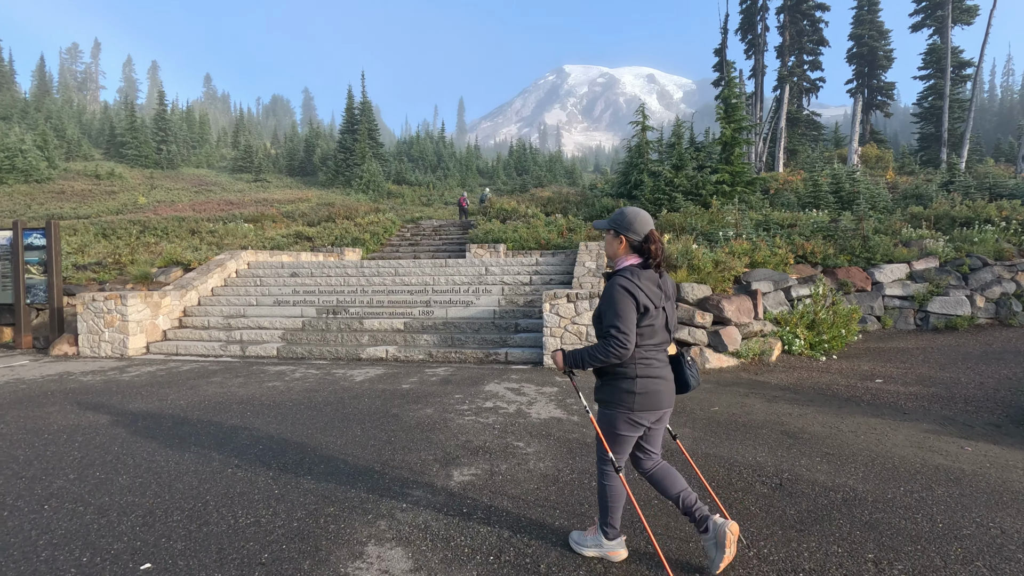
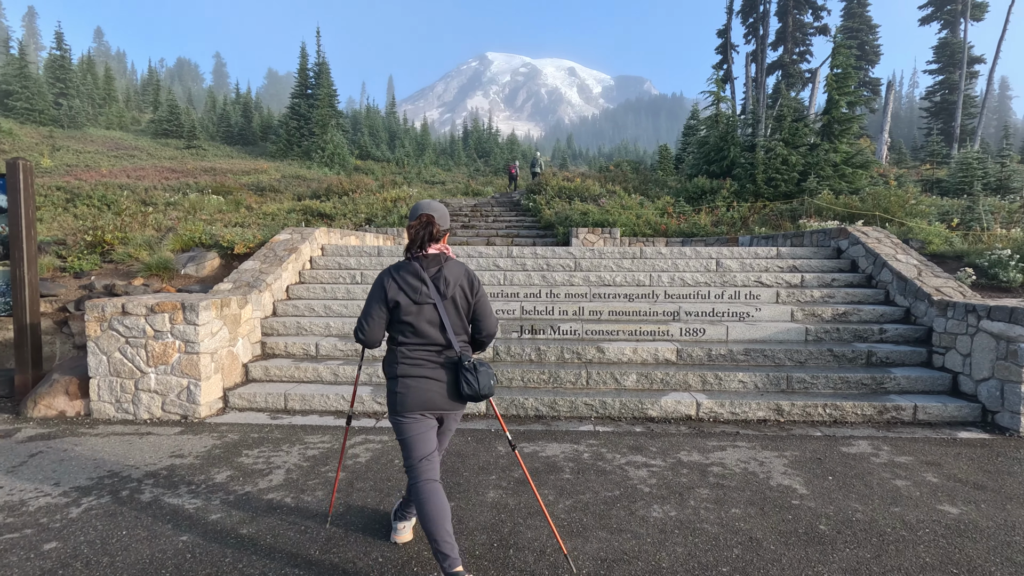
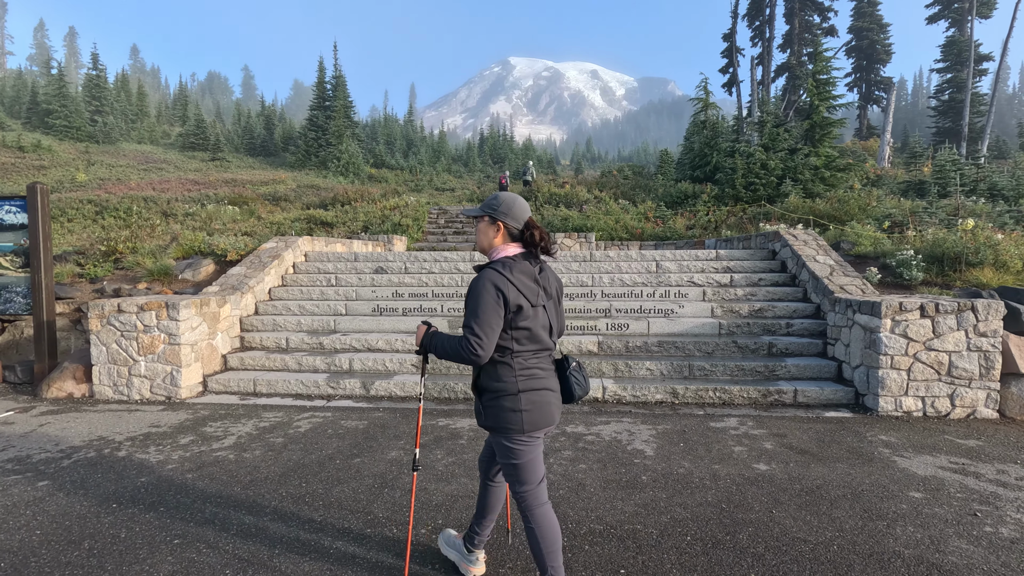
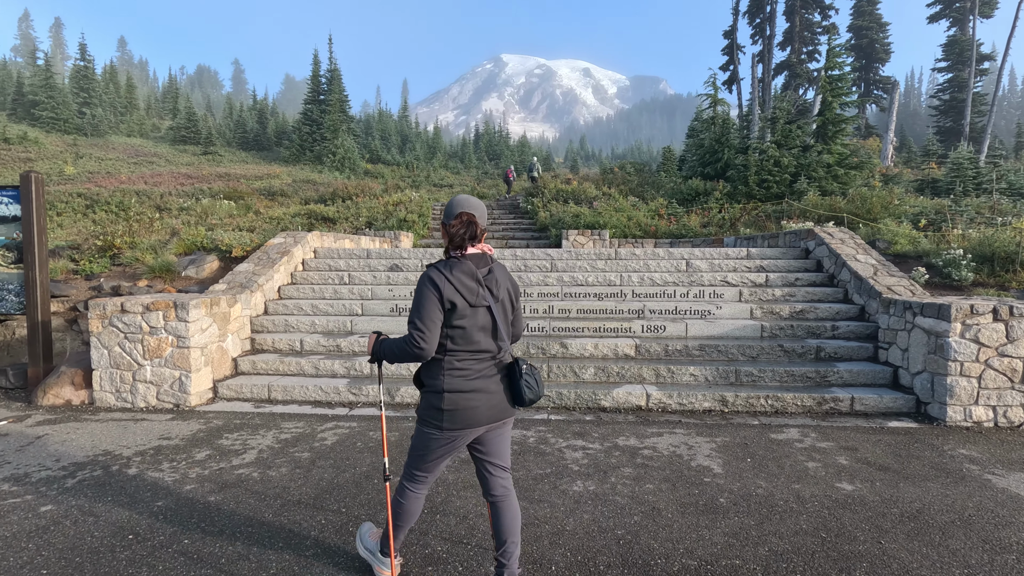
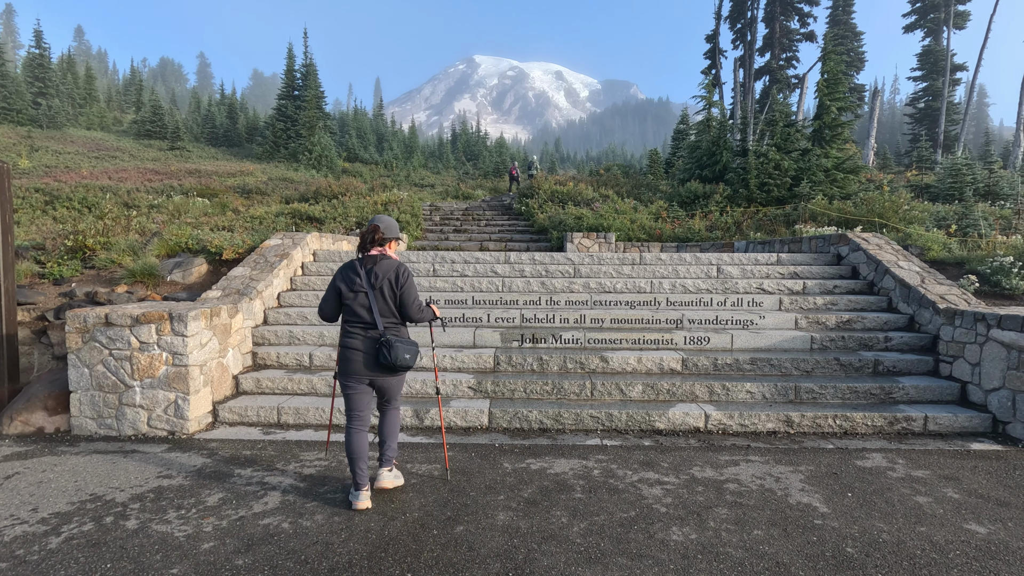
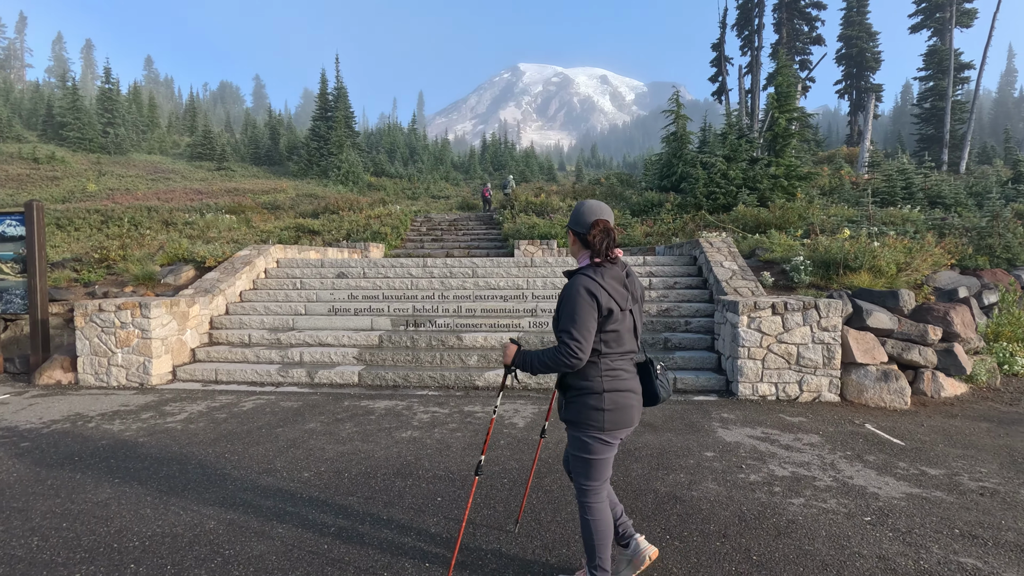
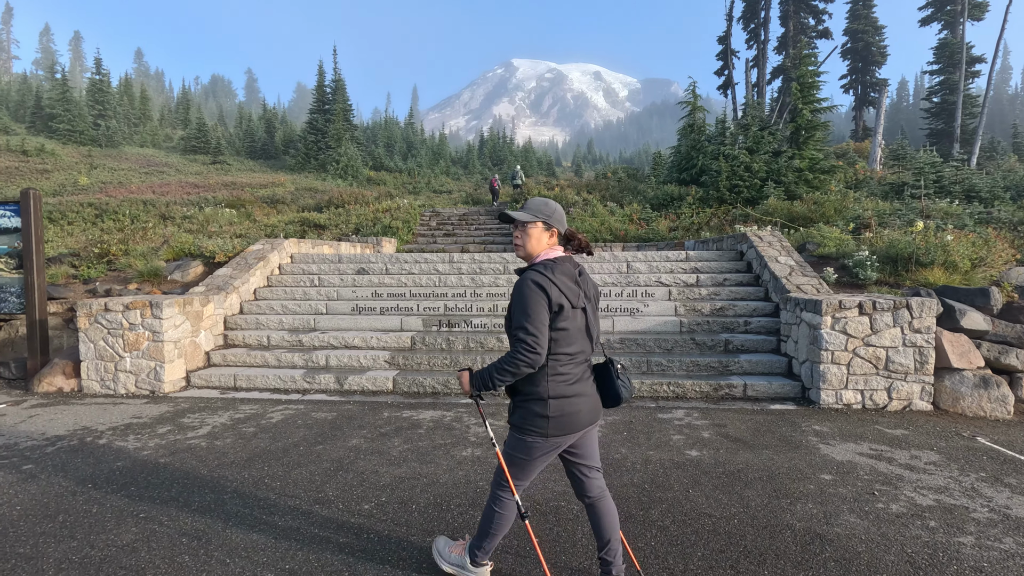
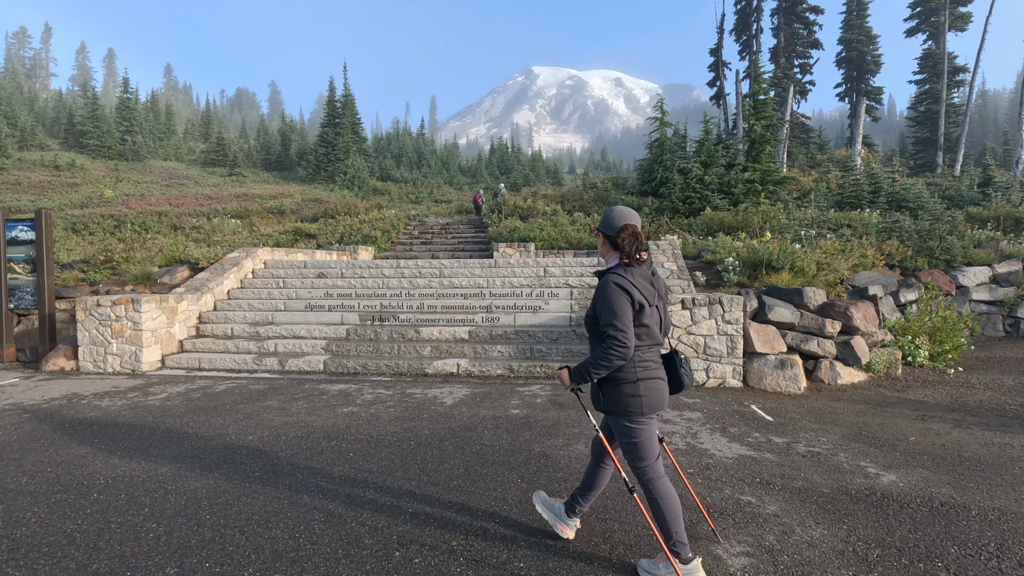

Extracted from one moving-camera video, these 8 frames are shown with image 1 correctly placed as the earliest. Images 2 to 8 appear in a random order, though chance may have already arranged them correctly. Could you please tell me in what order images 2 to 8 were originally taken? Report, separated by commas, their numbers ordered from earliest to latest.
8, 6, 7, 3, 4, 2, 5
